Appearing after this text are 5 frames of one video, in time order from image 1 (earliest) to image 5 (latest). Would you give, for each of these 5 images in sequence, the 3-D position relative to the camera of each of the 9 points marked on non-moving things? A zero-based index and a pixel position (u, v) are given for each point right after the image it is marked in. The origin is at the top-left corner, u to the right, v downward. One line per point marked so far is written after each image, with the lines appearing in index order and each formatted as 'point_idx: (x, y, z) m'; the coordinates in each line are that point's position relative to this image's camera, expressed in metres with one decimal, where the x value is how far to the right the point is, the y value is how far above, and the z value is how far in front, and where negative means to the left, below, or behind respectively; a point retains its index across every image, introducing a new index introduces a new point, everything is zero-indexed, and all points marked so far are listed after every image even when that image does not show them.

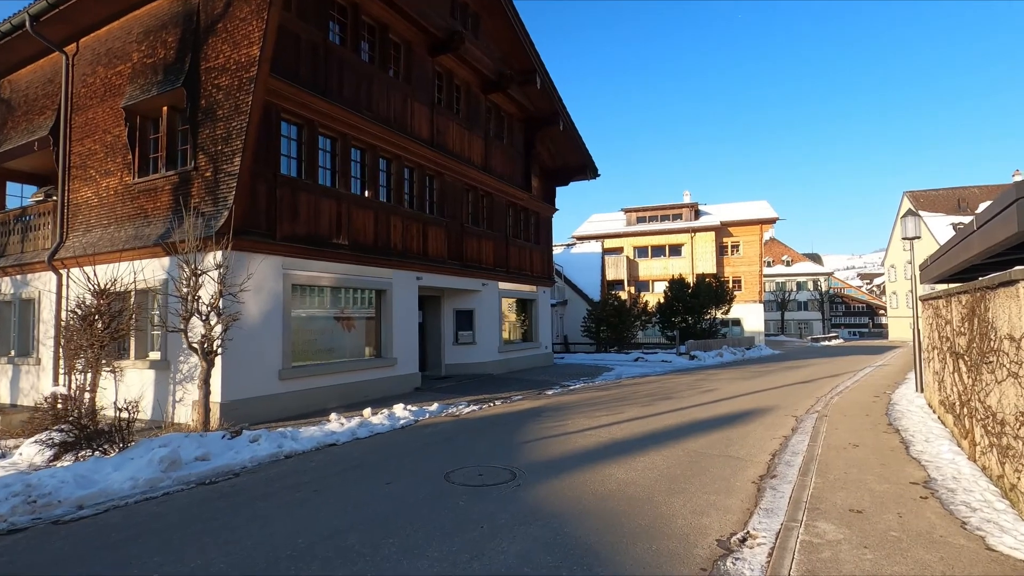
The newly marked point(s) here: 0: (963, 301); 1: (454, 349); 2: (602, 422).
0: (+6.3, -0.2, +7.5) m
1: (-2.0, -2.1, +18.7) m
2: (+1.8, -2.7, +10.9) m
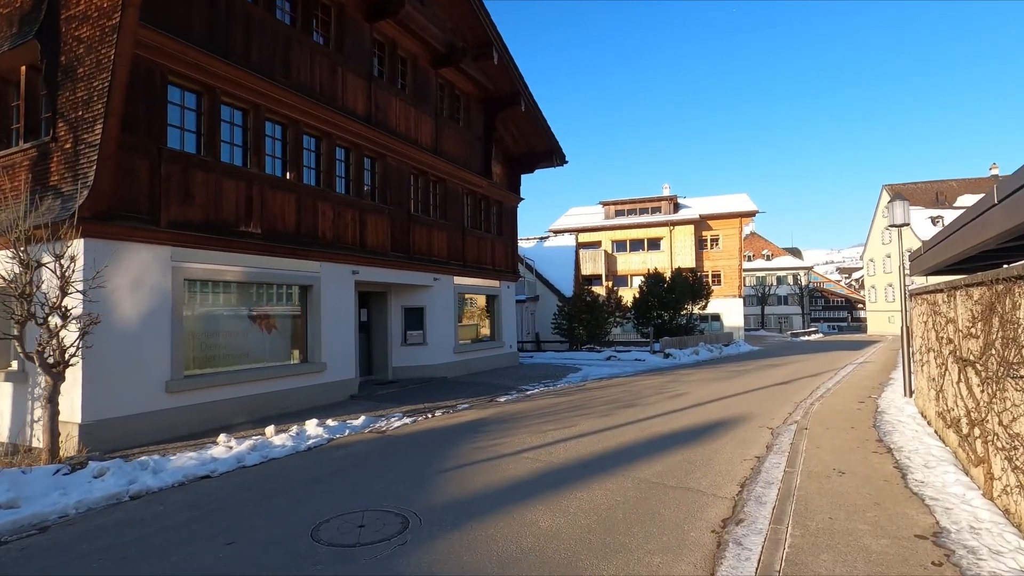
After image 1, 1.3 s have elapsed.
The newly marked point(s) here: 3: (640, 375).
0: (+5.2, -0.1, +6.0) m
1: (-3.5, -2.0, +16.9) m
2: (+0.6, -2.6, +9.3) m
3: (+4.7, -3.2, +19.6) m
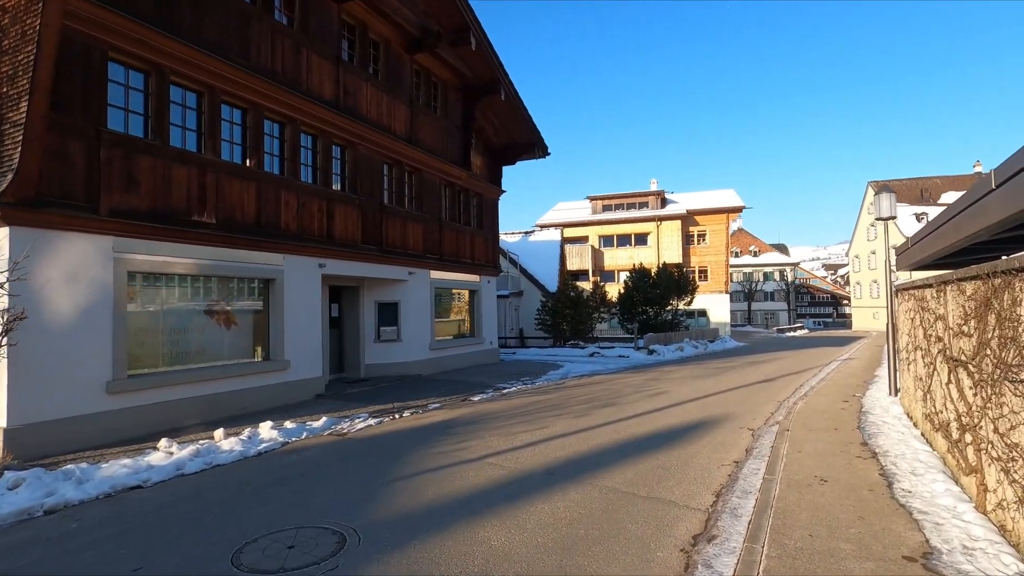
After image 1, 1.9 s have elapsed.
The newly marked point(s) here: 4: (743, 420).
0: (+4.7, 0.0, +5.5) m
1: (-4.1, -1.8, +16.3) m
2: (0.0, -2.5, +8.7) m
3: (+3.9, -3.0, +19.1) m
4: (+4.5, -2.6, +10.3) m
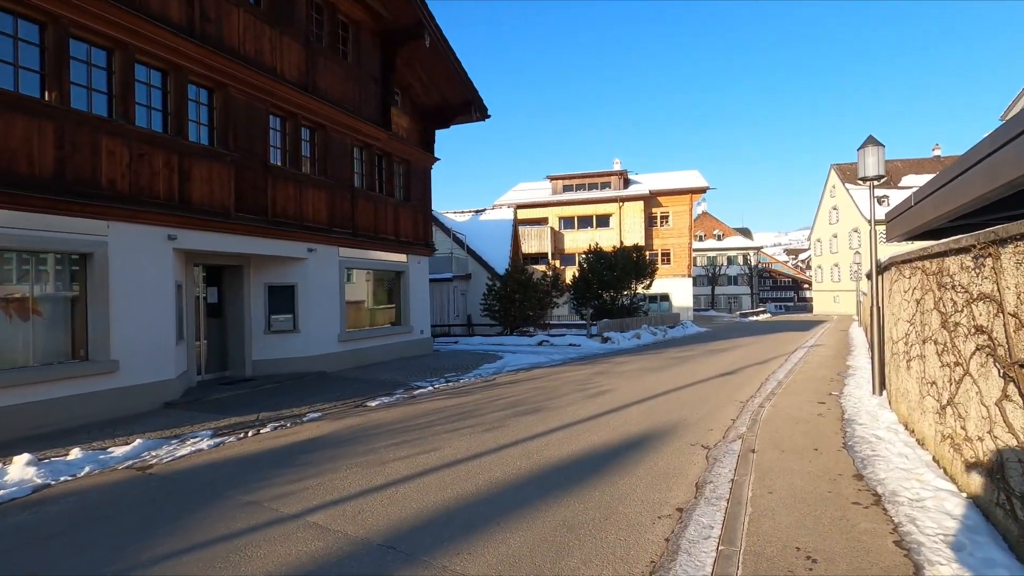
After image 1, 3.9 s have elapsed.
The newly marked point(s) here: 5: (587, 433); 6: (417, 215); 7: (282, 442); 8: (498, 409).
0: (+3.3, +0.2, +3.2) m
1: (-6.2, -1.3, +13.5) m
2: (-1.6, -2.2, +6.2) m
3: (+1.7, -2.4, +16.8) m
4: (+2.8, -2.2, +8.0) m
5: (+1.1, -2.2, +8.1) m
6: (-3.3, +2.6, +18.7) m
7: (-3.5, -2.3, +8.1) m
8: (-0.3, -2.3, +10.0) m
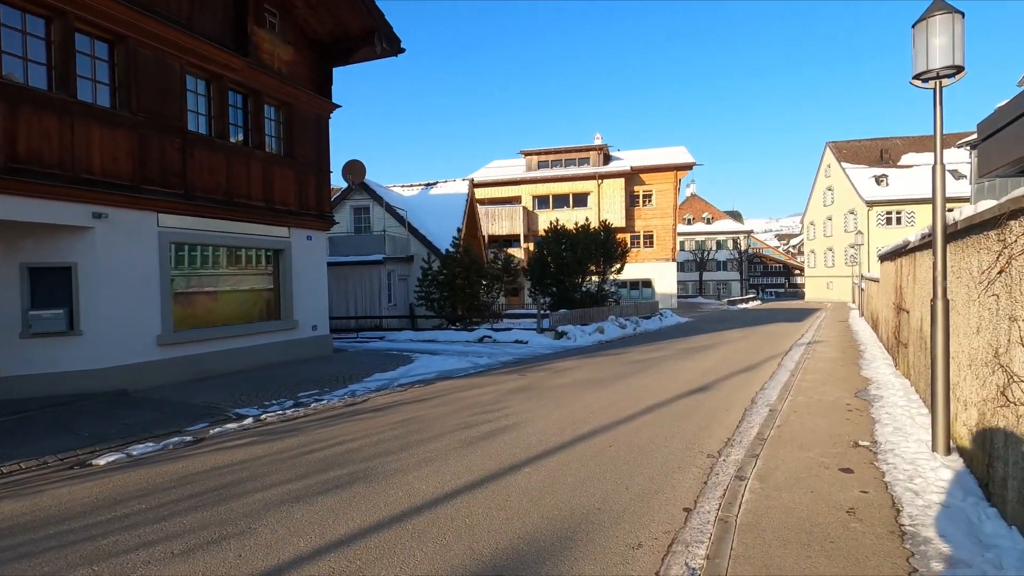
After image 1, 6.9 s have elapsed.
0: (+1.3, +0.3, -1.0) m
1: (-8.3, -1.0, +9.2) m
2: (-3.6, -2.1, +2.0) m
3: (-0.5, -2.0, +12.6) m
4: (+0.7, -2.0, +3.9) m
5: (-1.0, -2.0, +4.0) m
6: (-5.5, +3.0, +14.4) m
7: (-5.5, -2.1, +3.9) m
8: (-2.4, -2.0, +5.8) m
